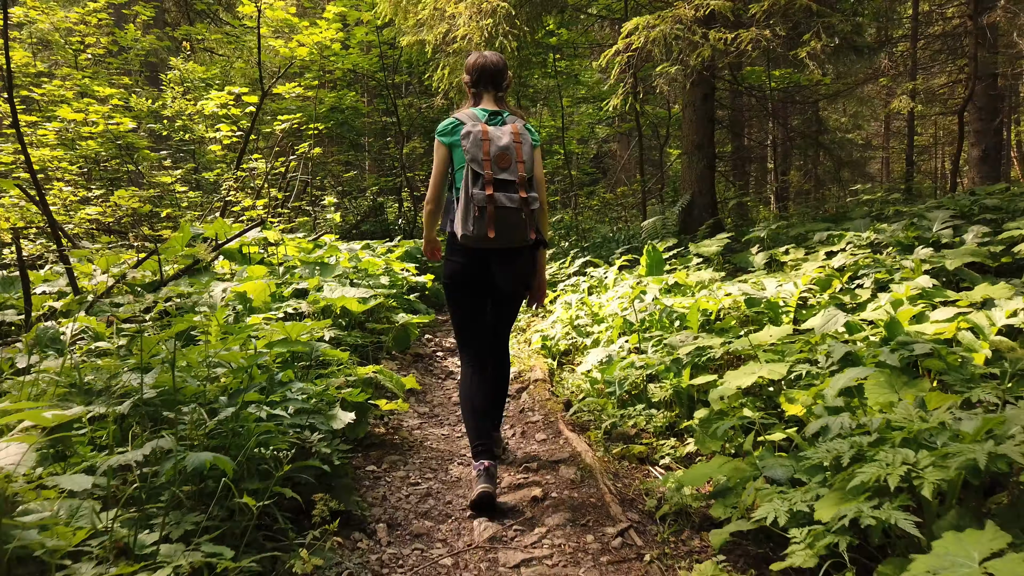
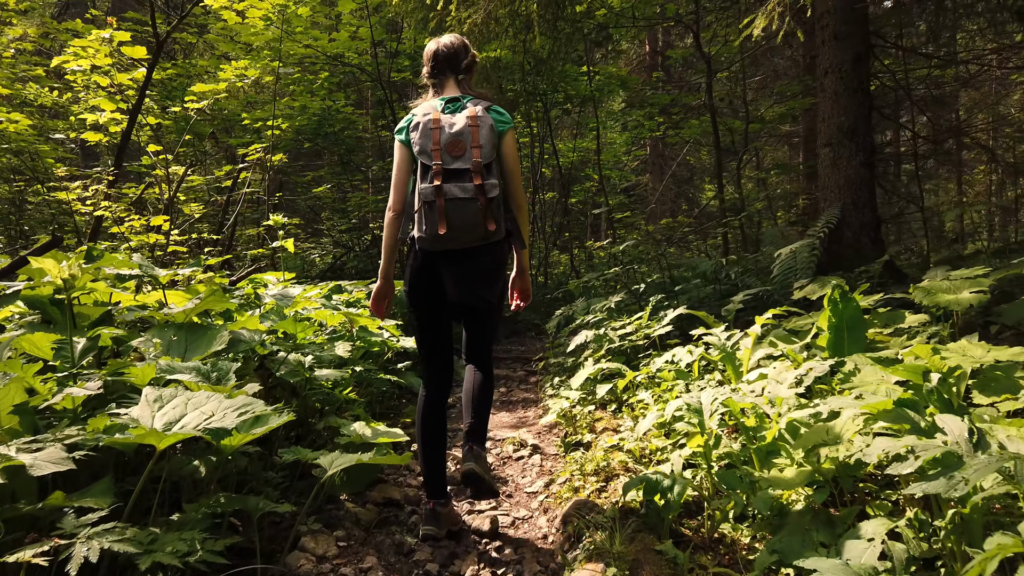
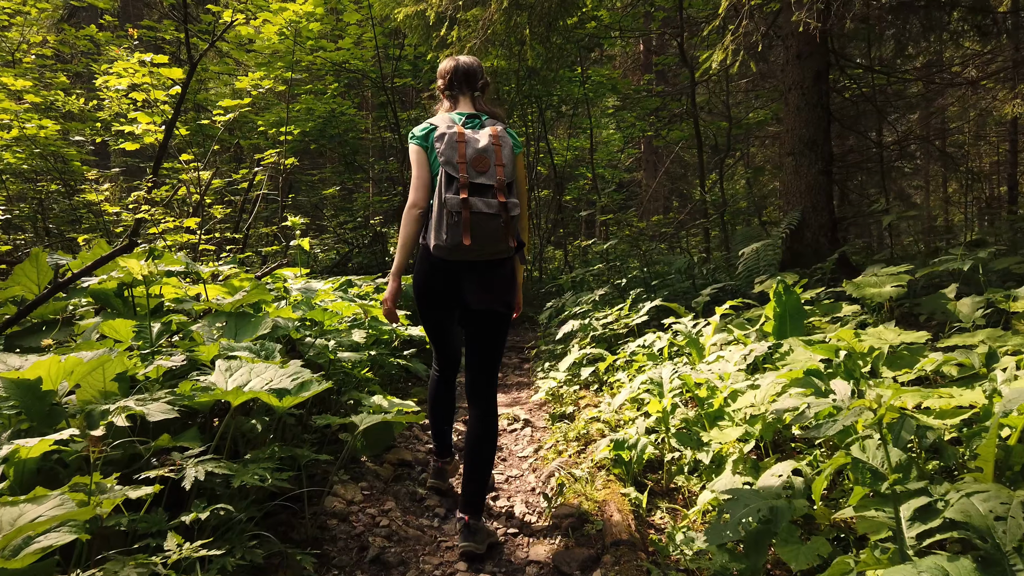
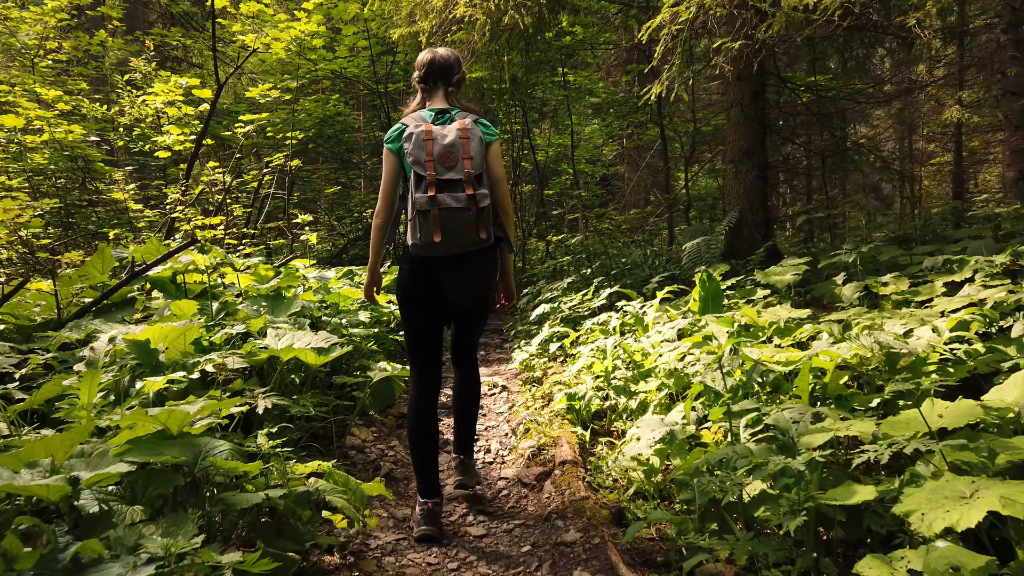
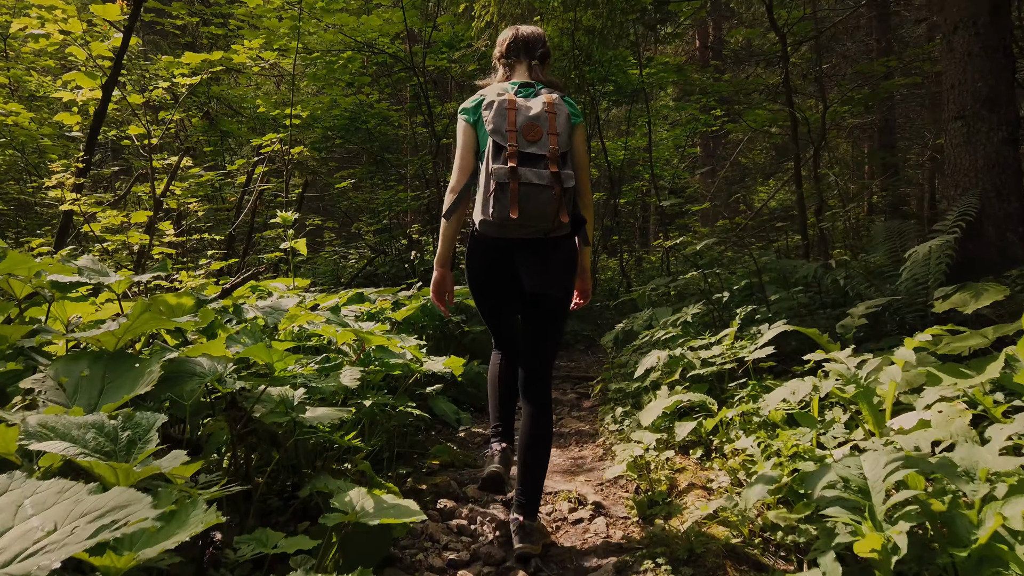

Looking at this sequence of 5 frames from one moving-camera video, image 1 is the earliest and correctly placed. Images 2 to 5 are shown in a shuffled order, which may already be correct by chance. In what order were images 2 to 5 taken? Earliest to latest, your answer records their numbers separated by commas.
4, 3, 2, 5
